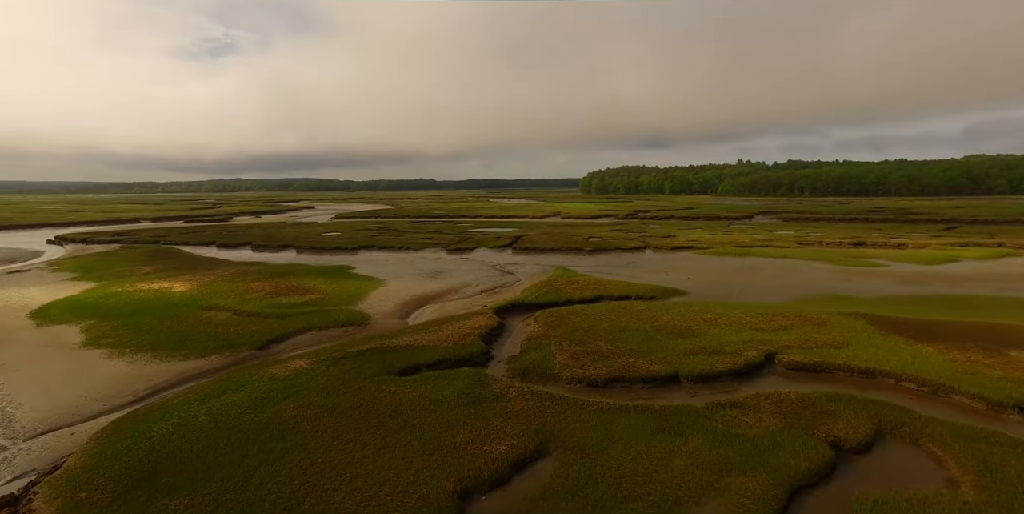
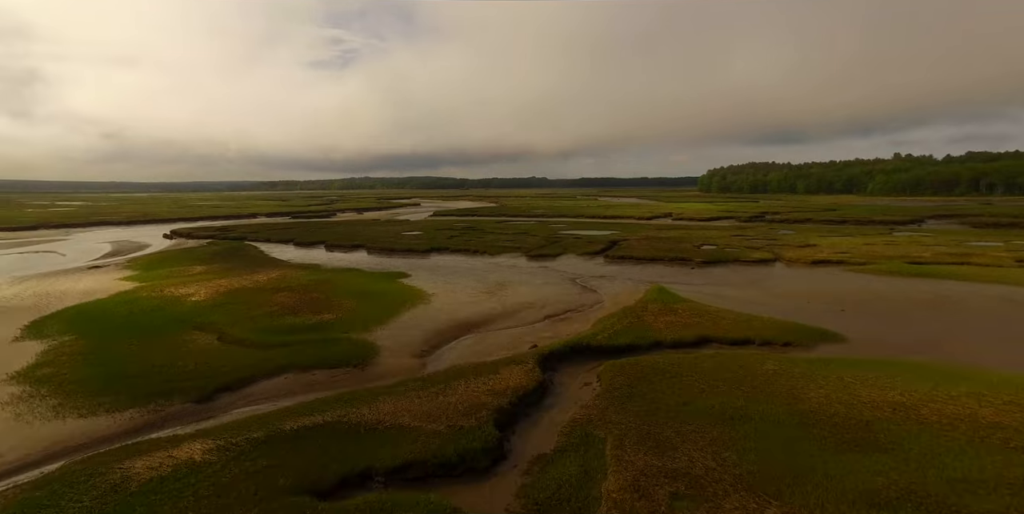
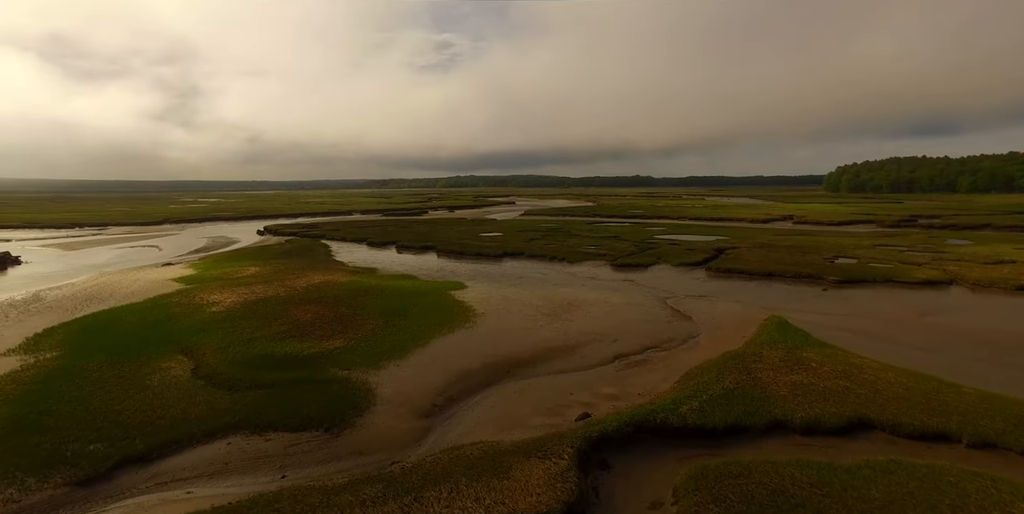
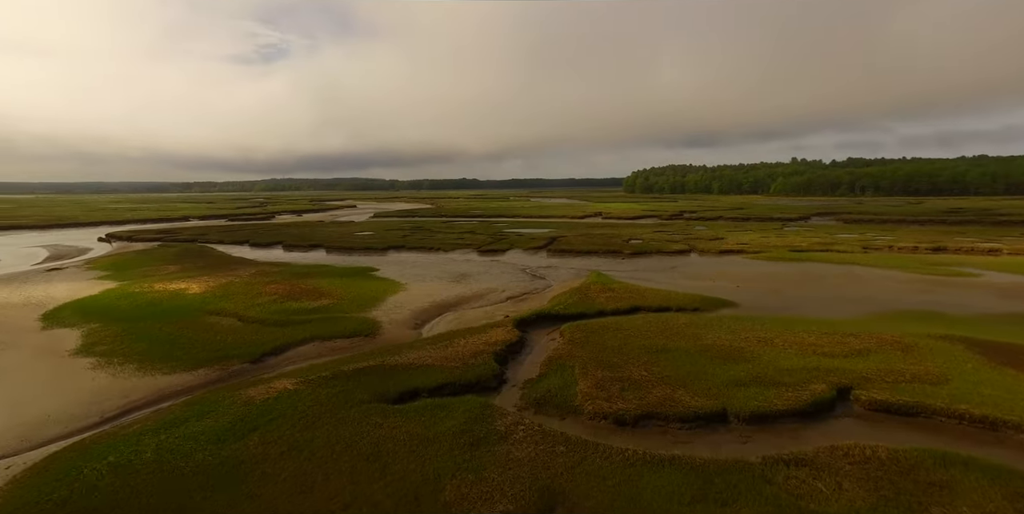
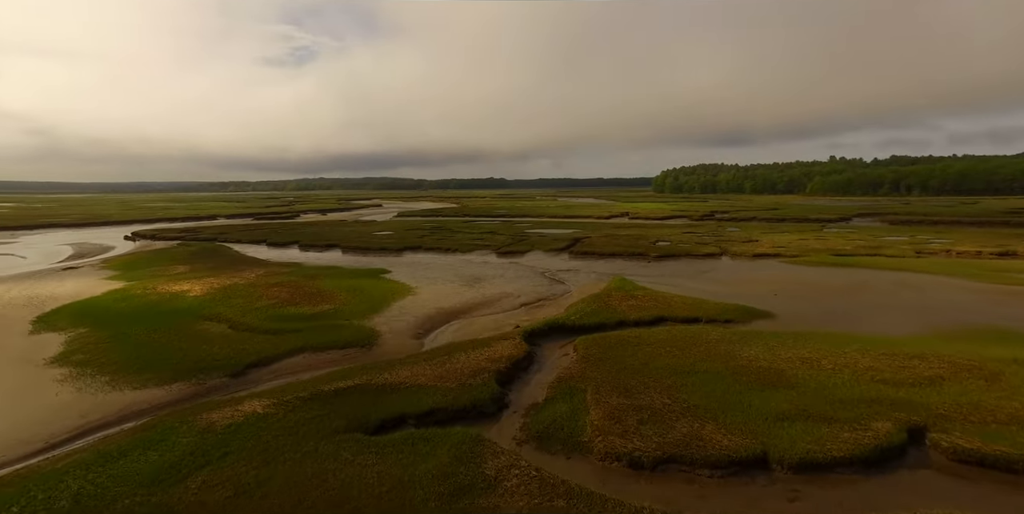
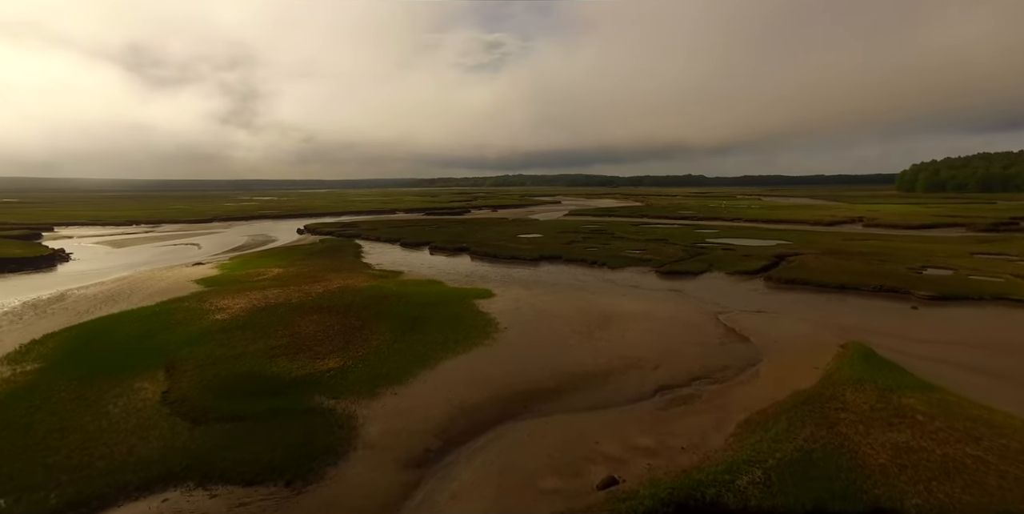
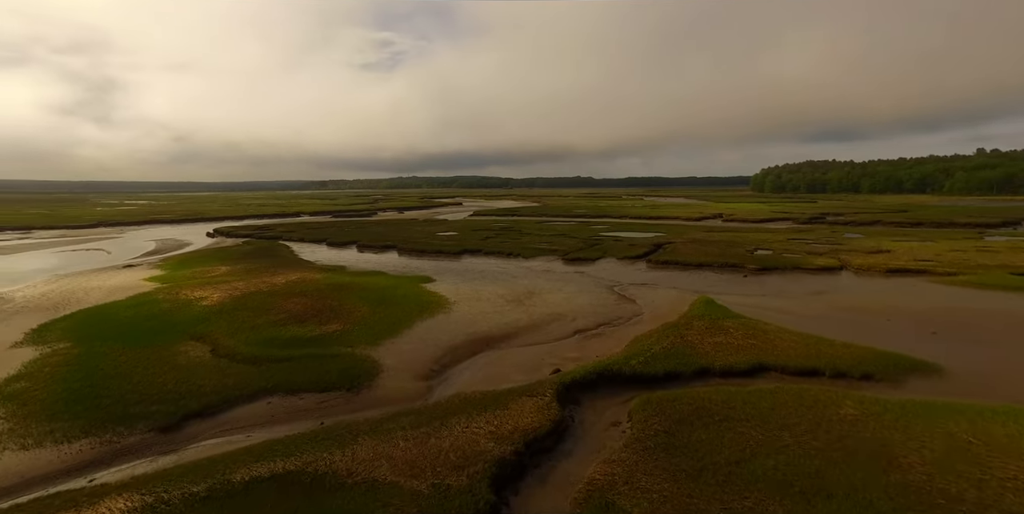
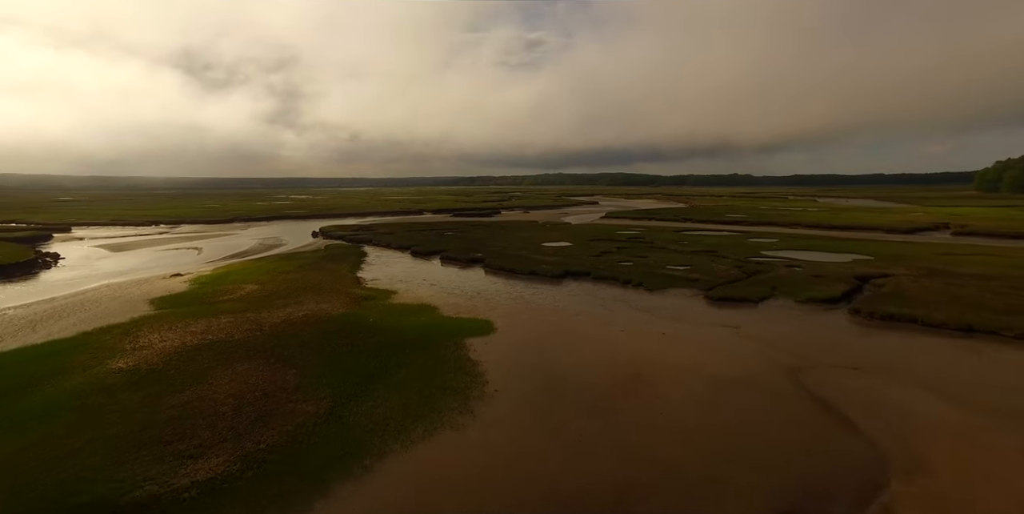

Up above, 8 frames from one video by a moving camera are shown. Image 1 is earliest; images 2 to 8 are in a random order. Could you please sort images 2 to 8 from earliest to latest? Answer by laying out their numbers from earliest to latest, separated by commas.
4, 5, 2, 7, 3, 6, 8
